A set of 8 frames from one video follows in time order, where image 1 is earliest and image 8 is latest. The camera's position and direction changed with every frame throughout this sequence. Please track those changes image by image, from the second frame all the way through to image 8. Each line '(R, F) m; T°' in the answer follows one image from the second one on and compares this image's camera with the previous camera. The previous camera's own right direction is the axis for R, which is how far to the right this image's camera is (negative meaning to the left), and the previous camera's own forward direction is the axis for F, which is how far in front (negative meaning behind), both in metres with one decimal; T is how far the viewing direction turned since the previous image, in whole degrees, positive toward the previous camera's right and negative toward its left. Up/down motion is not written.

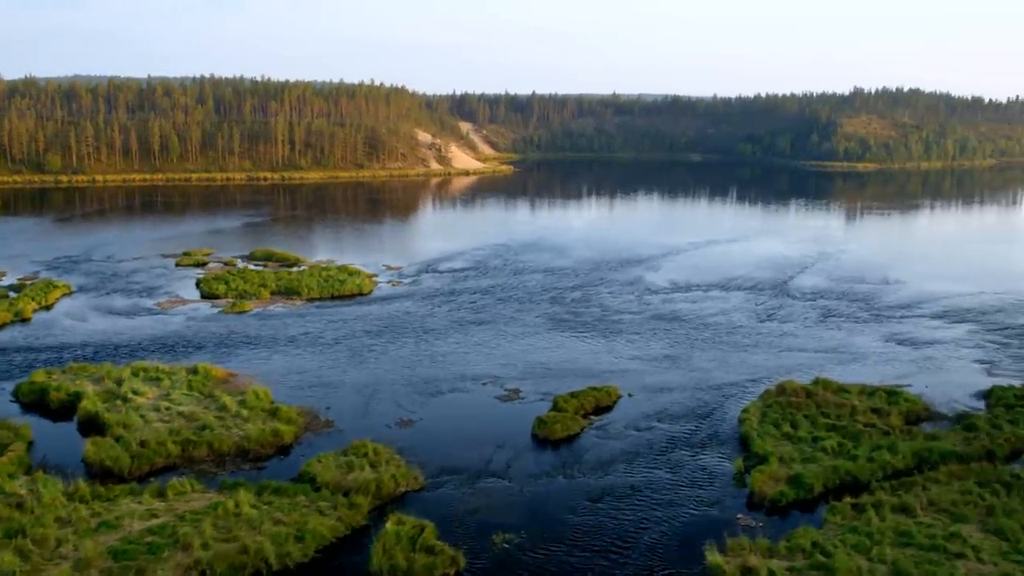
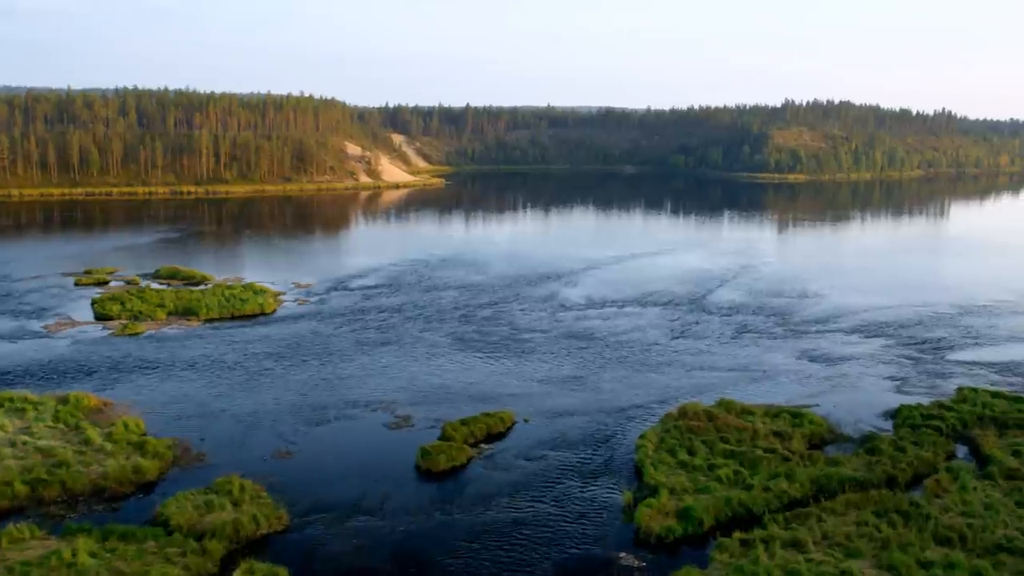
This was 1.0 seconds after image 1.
(+0.8, +0.8) m; +3°
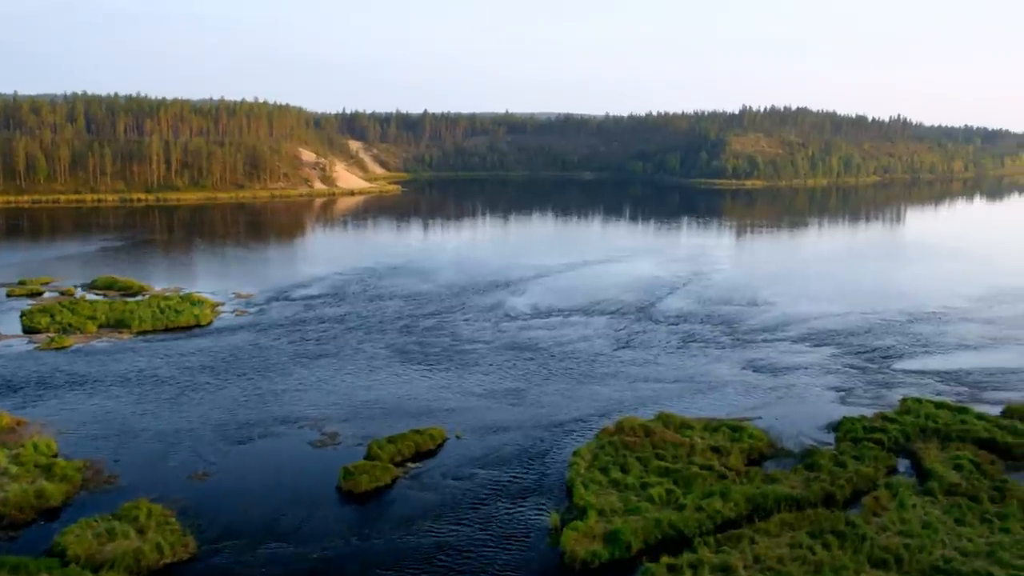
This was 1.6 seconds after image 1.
(+0.5, +0.5) m; +2°
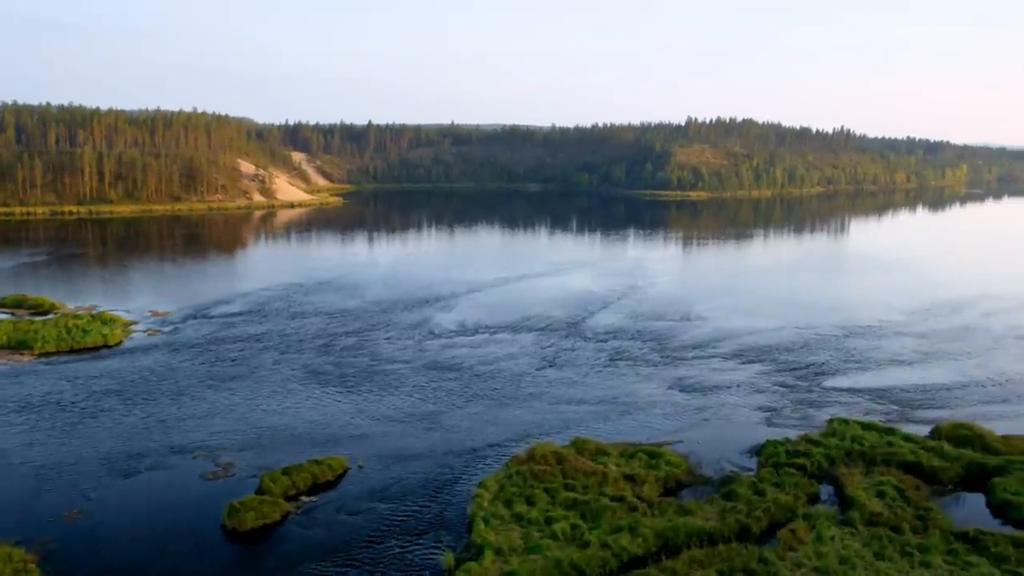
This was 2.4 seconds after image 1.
(+0.6, +0.8) m; +2°
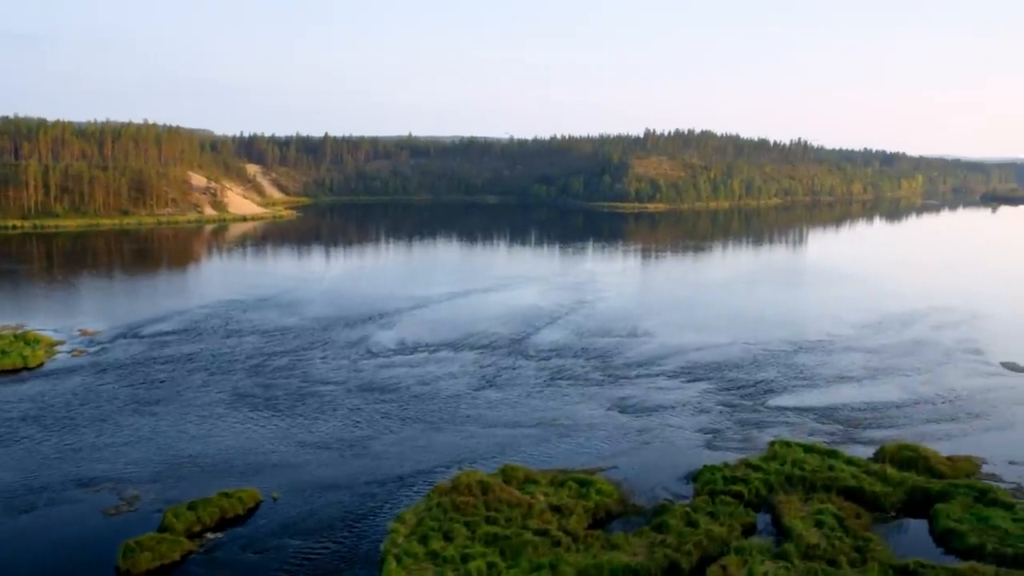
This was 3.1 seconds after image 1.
(+0.5, +0.7) m; +2°
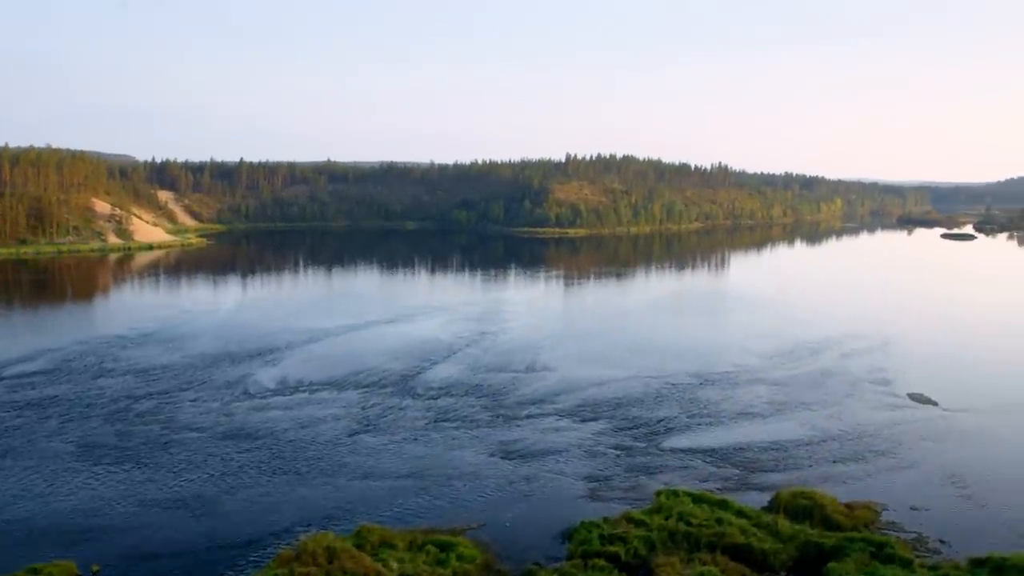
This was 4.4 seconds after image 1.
(+0.9, +1.3) m; +4°
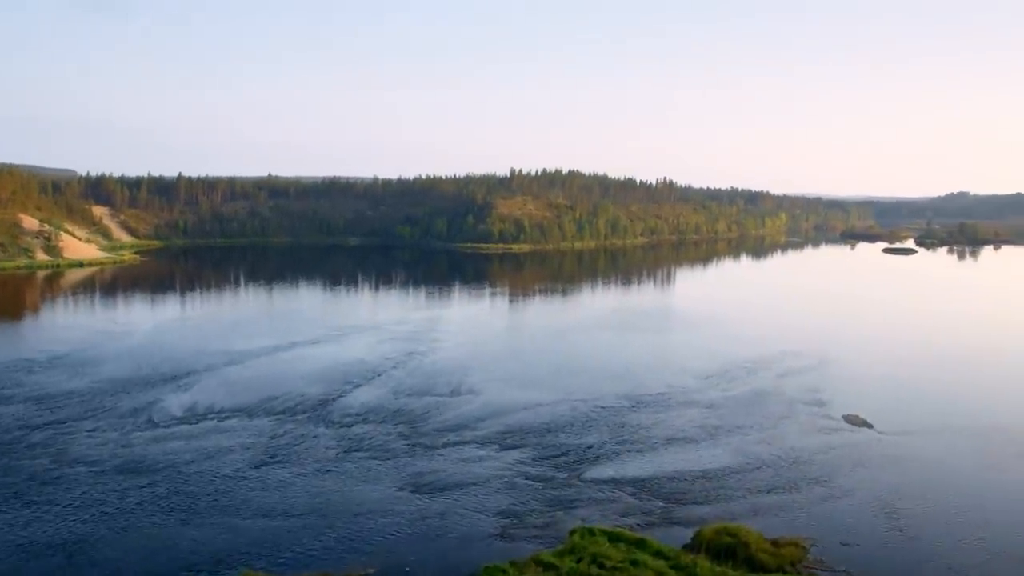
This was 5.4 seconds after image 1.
(+0.6, +1.0) m; +2°
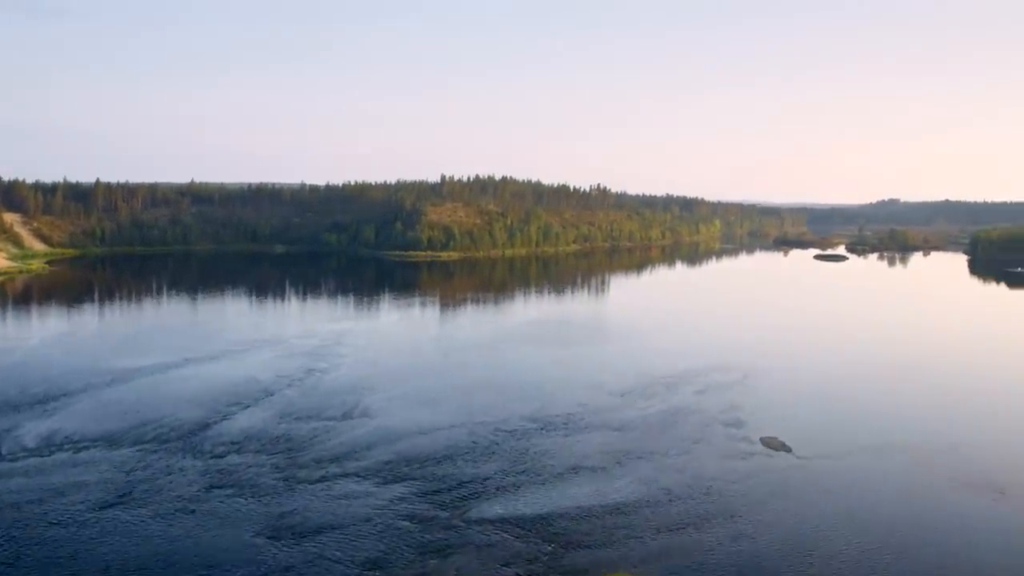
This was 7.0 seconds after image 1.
(+0.9, +1.8) m; +3°
